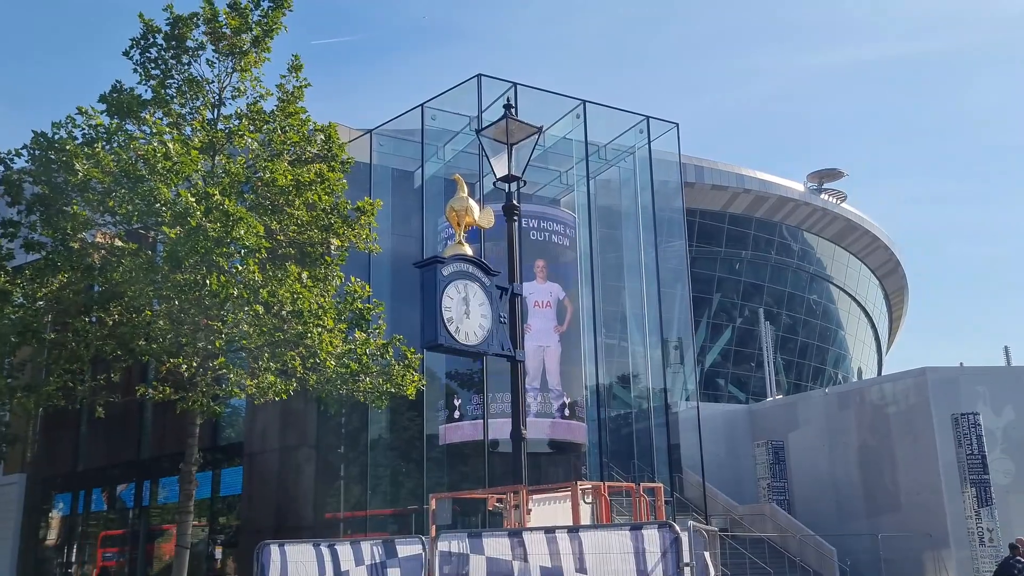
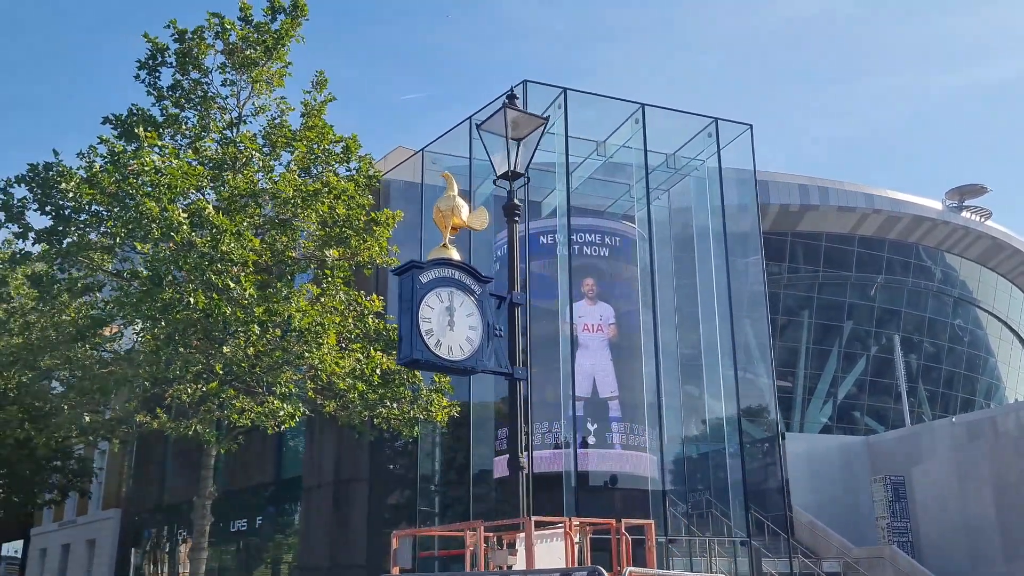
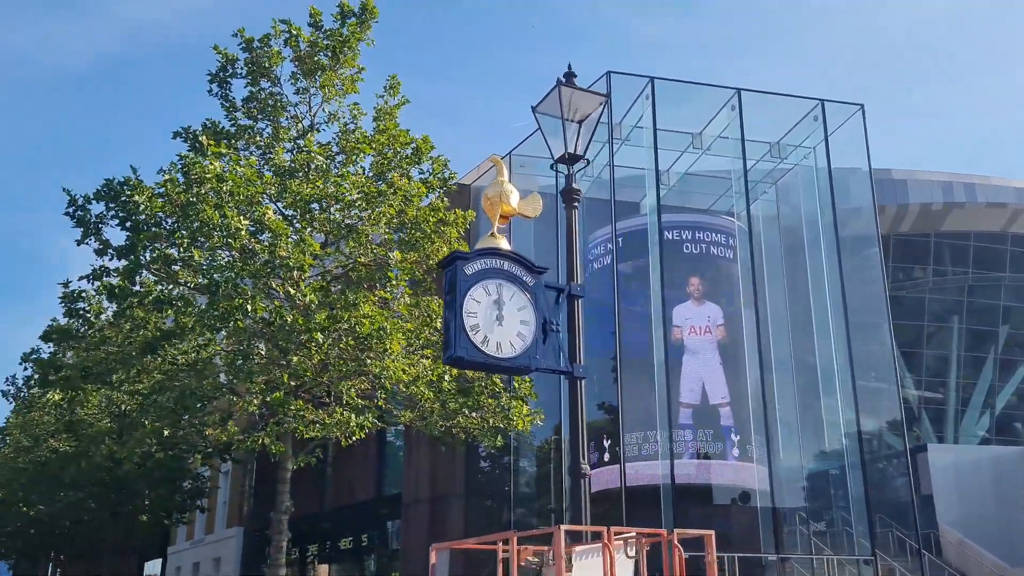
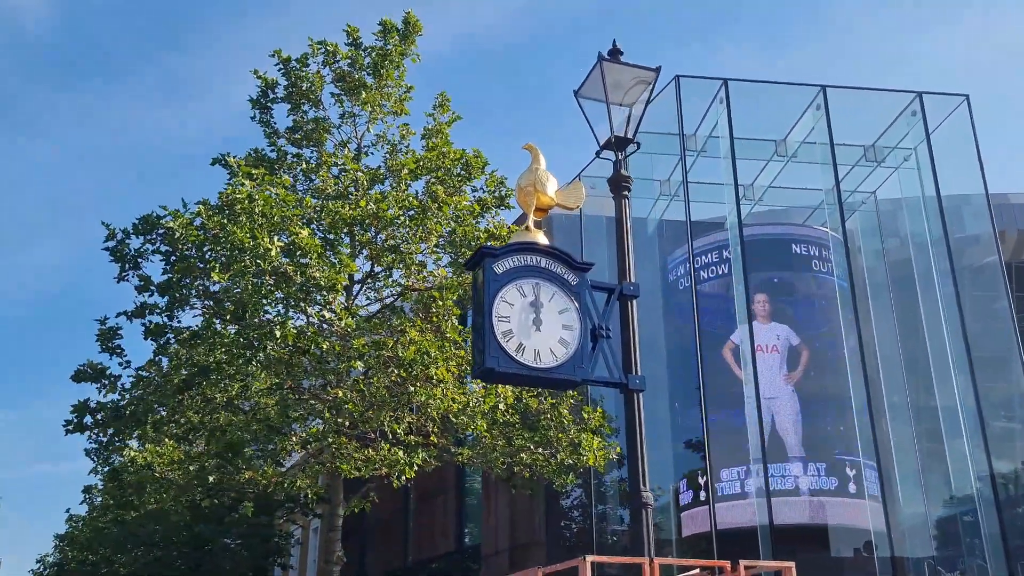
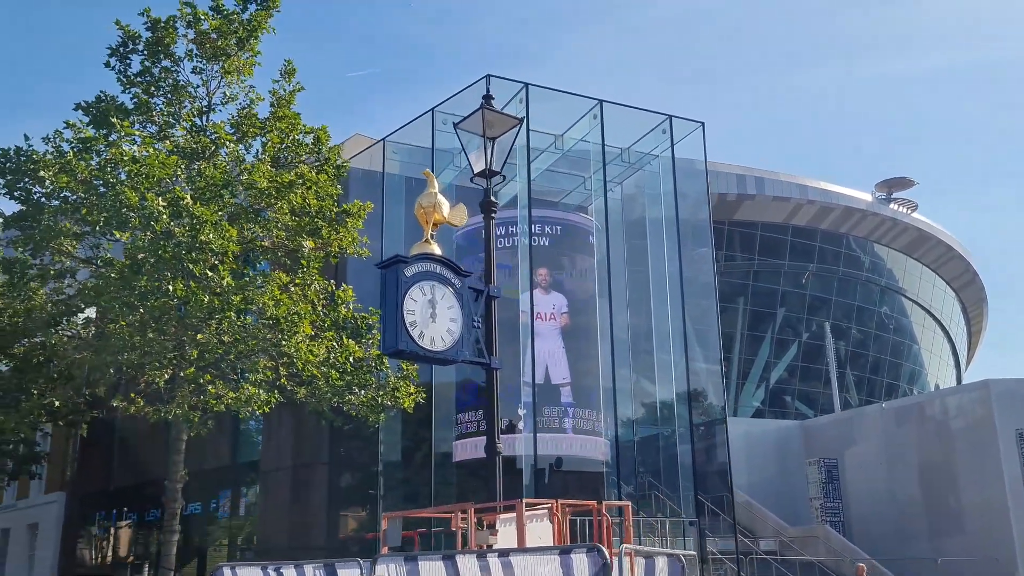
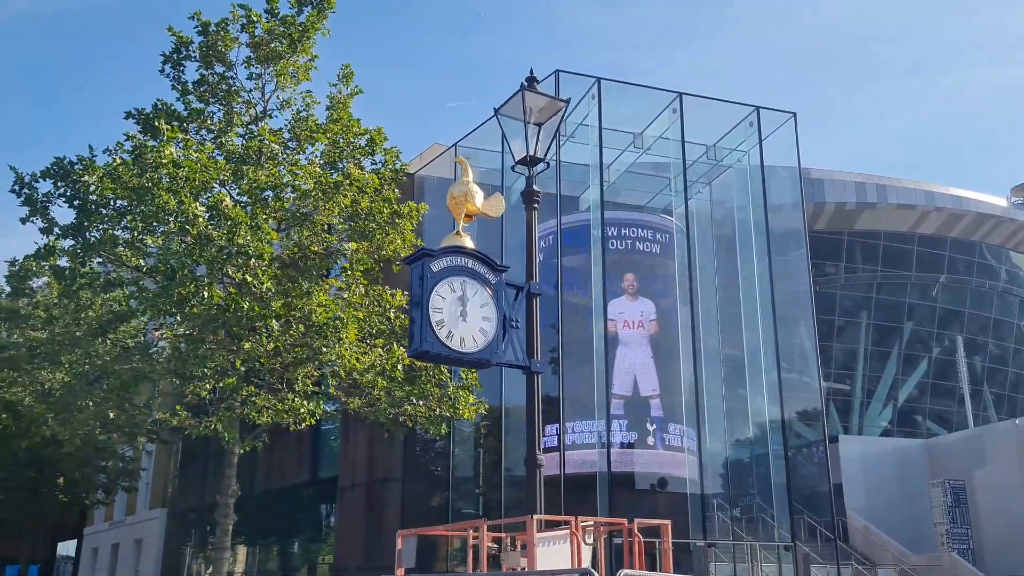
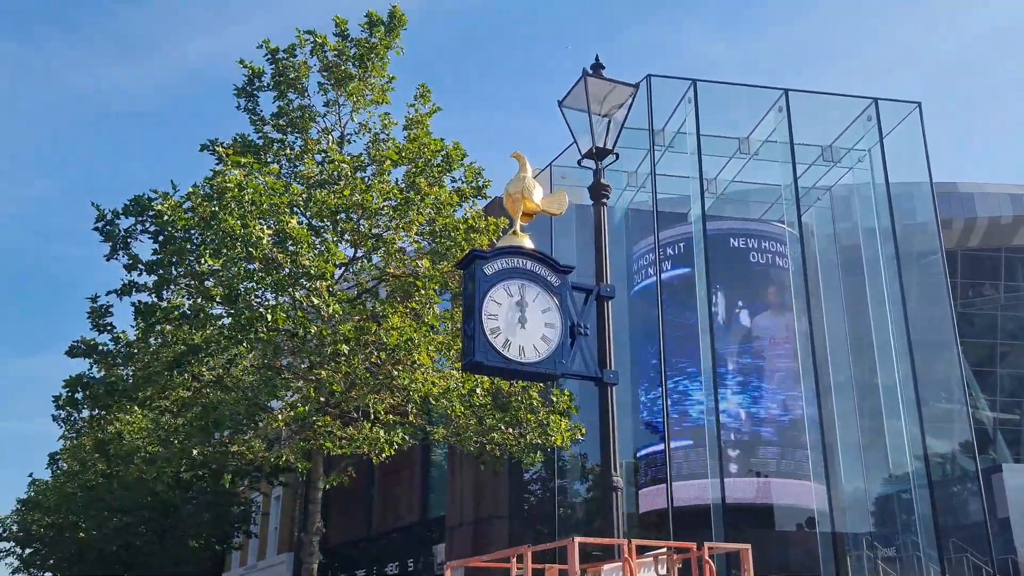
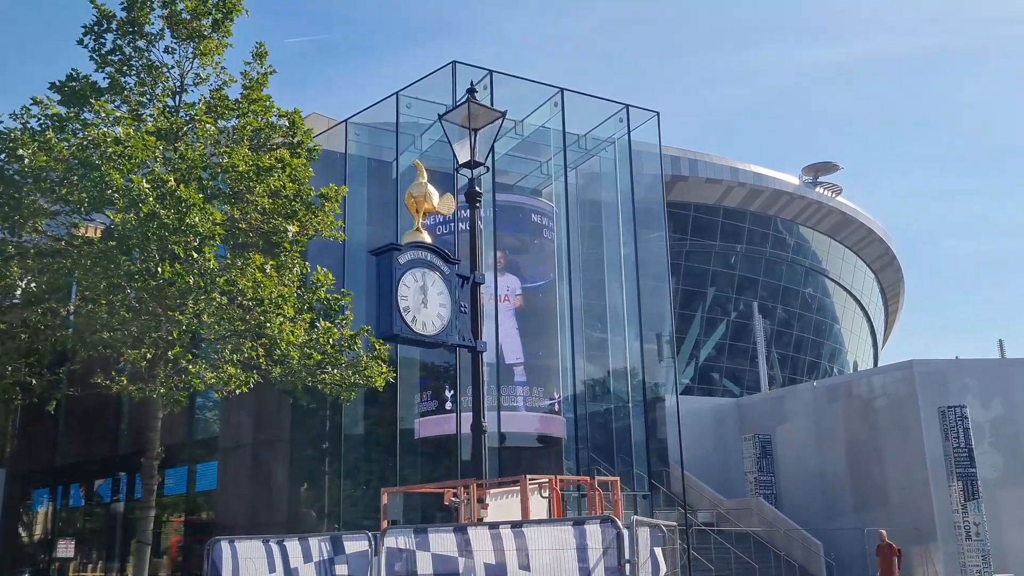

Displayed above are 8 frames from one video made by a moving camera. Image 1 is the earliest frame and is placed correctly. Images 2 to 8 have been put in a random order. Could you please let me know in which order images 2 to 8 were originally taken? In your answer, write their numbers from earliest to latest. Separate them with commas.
8, 5, 2, 6, 3, 7, 4
